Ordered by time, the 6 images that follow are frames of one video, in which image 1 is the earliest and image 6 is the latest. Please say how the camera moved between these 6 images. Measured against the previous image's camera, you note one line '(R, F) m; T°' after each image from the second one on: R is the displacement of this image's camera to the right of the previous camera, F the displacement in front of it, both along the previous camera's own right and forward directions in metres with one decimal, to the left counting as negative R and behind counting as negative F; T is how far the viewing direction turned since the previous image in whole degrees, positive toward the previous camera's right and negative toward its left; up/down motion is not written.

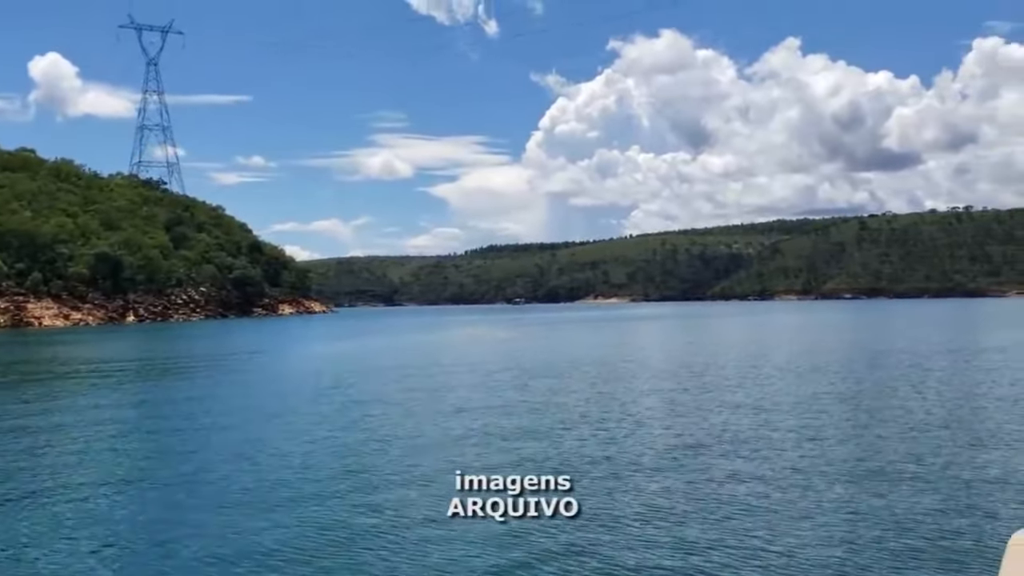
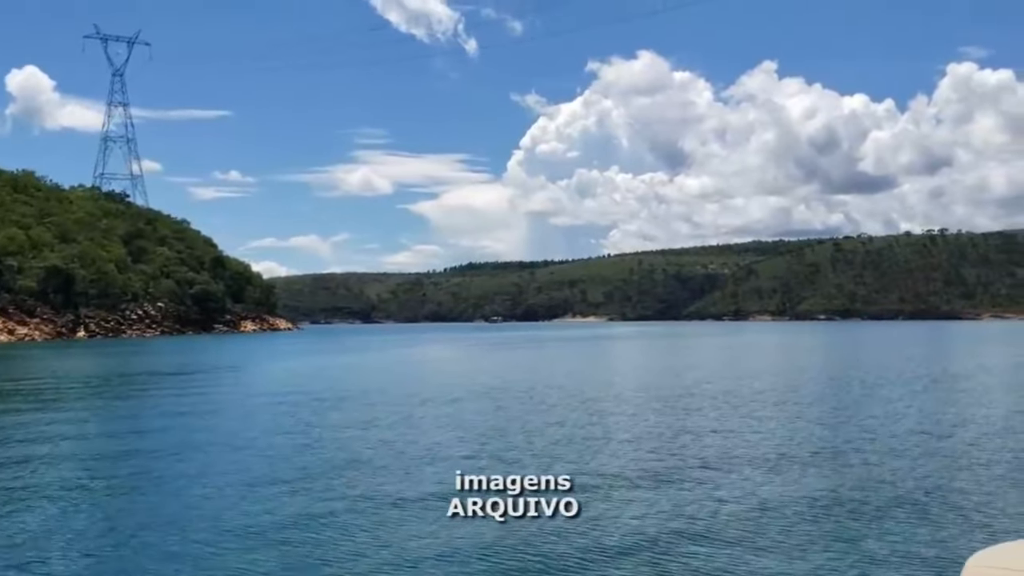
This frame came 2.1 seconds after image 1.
(+0.6, +0.9) m; +1°
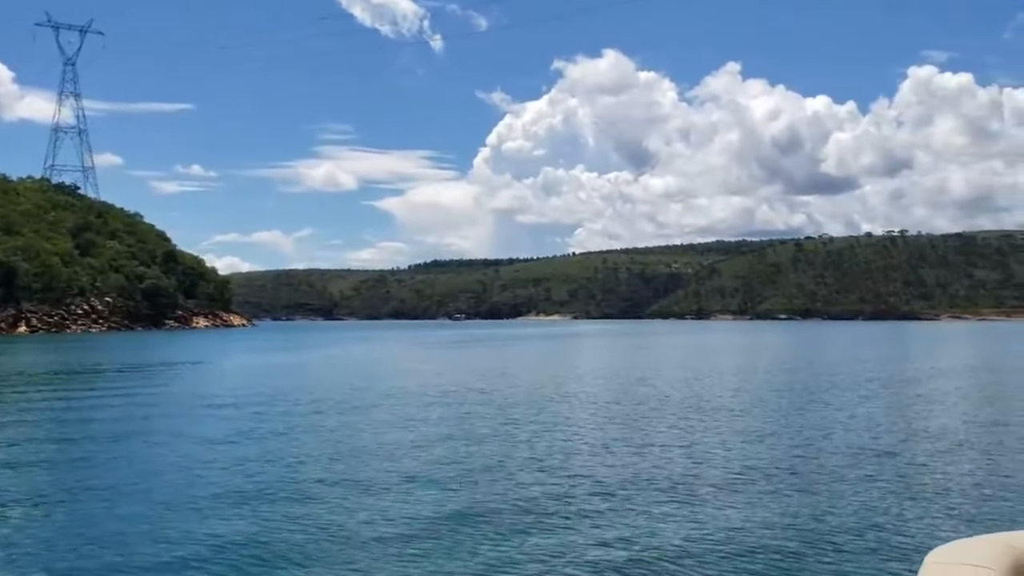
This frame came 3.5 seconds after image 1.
(+0.3, +0.7) m; +2°
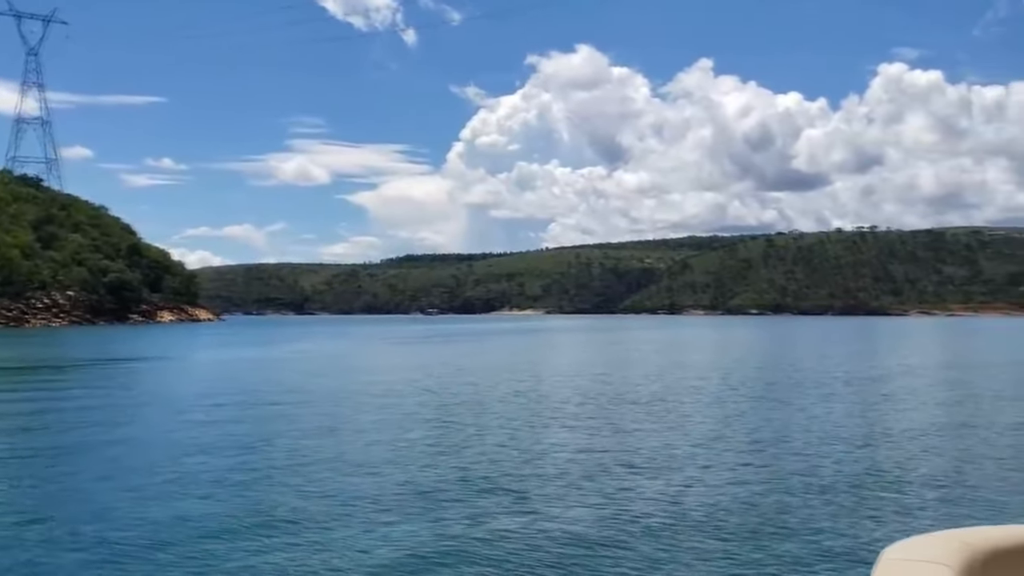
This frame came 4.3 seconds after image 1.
(+0.2, +0.3) m; +1°
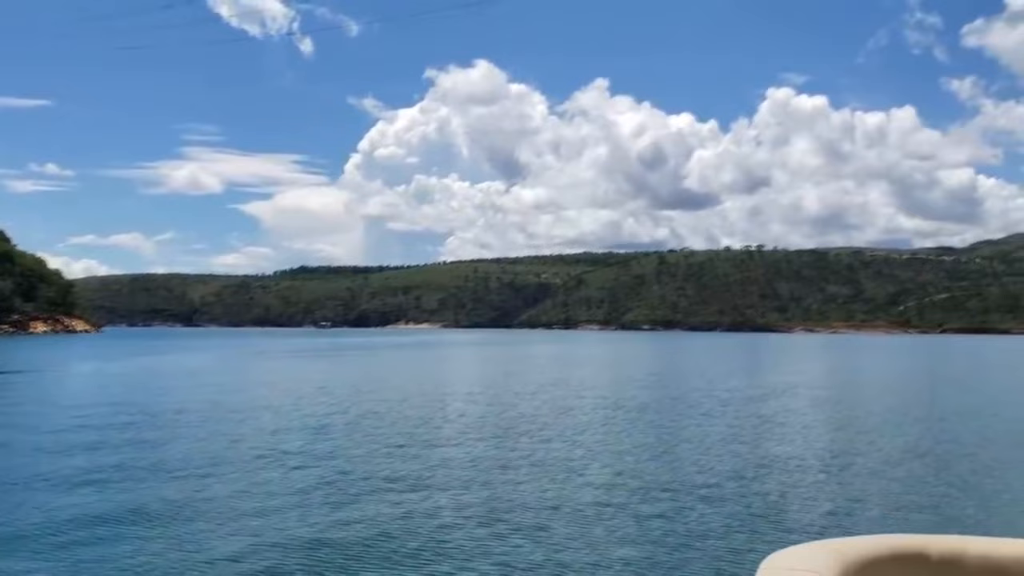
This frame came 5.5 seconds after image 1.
(+0.2, +0.5) m; +6°
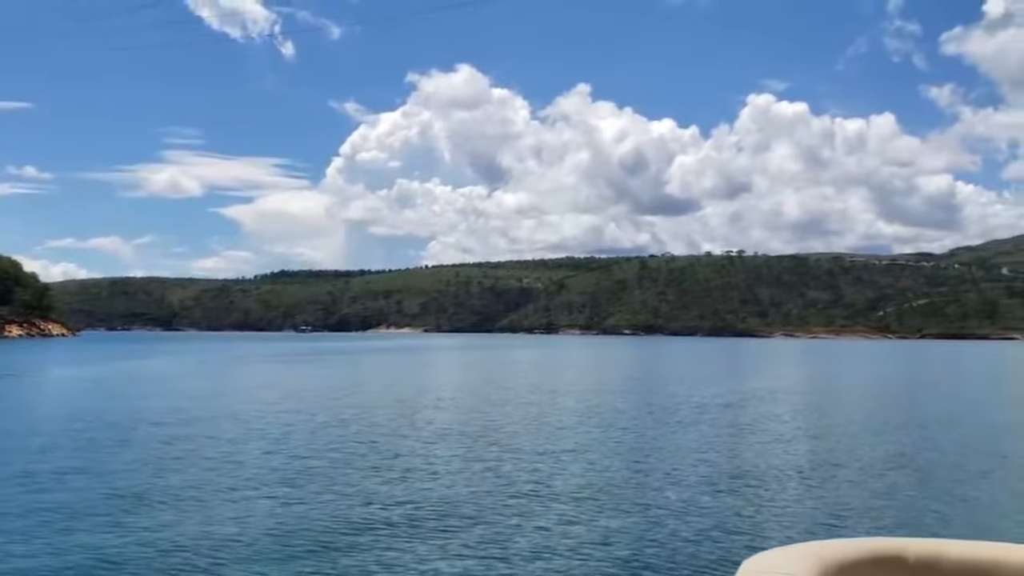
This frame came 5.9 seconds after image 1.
(0.0, +0.1) m; +1°
